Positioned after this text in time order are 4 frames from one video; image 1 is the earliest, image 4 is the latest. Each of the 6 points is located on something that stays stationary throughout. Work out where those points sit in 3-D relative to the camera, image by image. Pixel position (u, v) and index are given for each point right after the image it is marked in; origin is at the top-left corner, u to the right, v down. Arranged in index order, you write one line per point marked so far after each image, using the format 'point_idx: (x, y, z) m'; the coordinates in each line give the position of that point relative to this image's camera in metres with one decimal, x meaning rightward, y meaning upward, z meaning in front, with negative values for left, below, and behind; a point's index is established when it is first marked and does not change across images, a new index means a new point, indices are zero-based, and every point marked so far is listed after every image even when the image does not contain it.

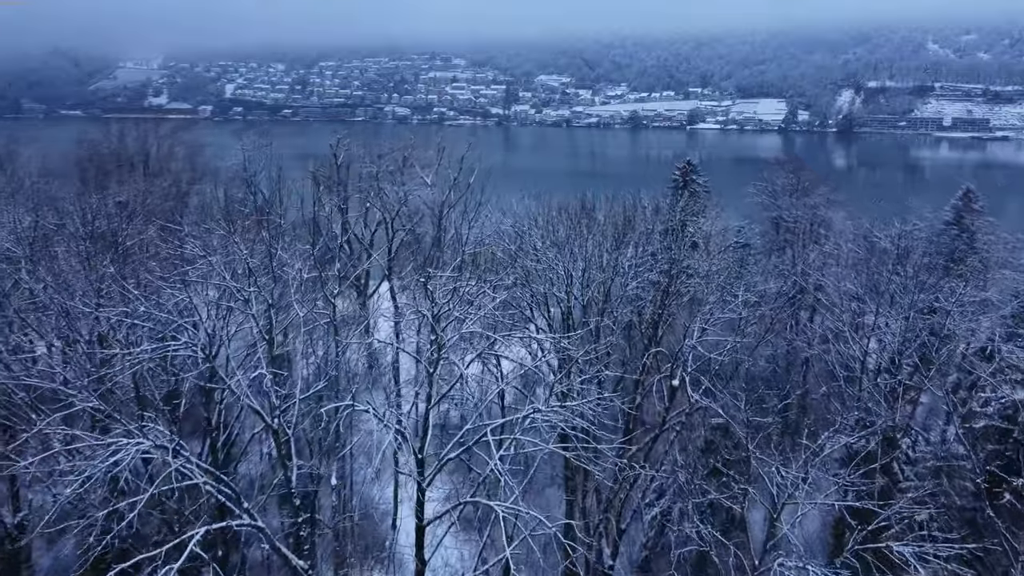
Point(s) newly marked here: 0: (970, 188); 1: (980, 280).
0: (+11.7, +2.5, +19.4) m
1: (+10.1, +0.2, +16.5) m
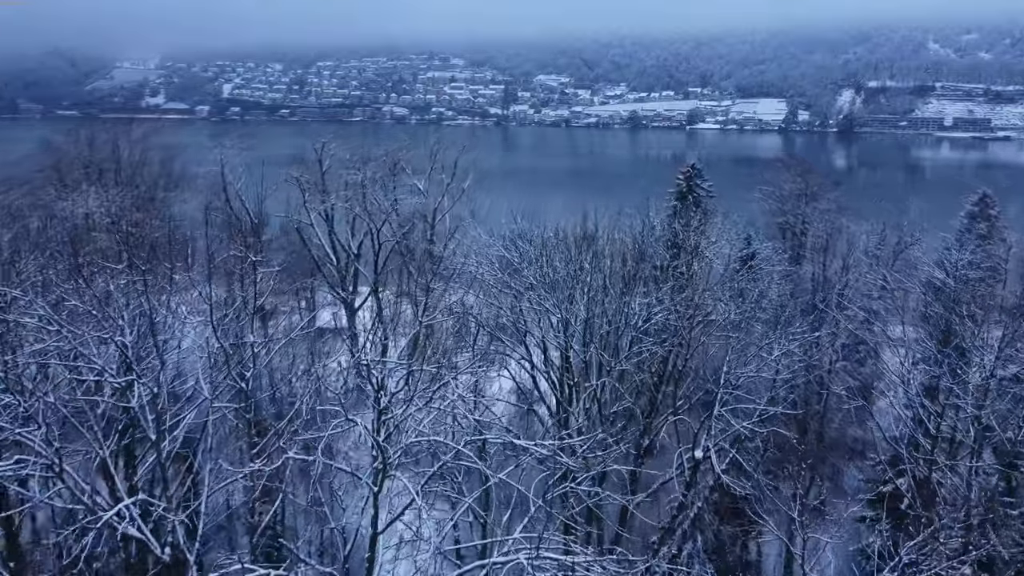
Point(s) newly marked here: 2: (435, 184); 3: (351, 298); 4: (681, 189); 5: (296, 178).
0: (+11.6, +2.3, +18.6) m
1: (+10.0, 0.0, +15.7) m
2: (-2.0, +2.6, +19.6) m
3: (-2.9, -0.2, +13.7) m
4: (+4.2, +2.4, +18.9) m
5: (-4.1, +2.1, +14.4) m
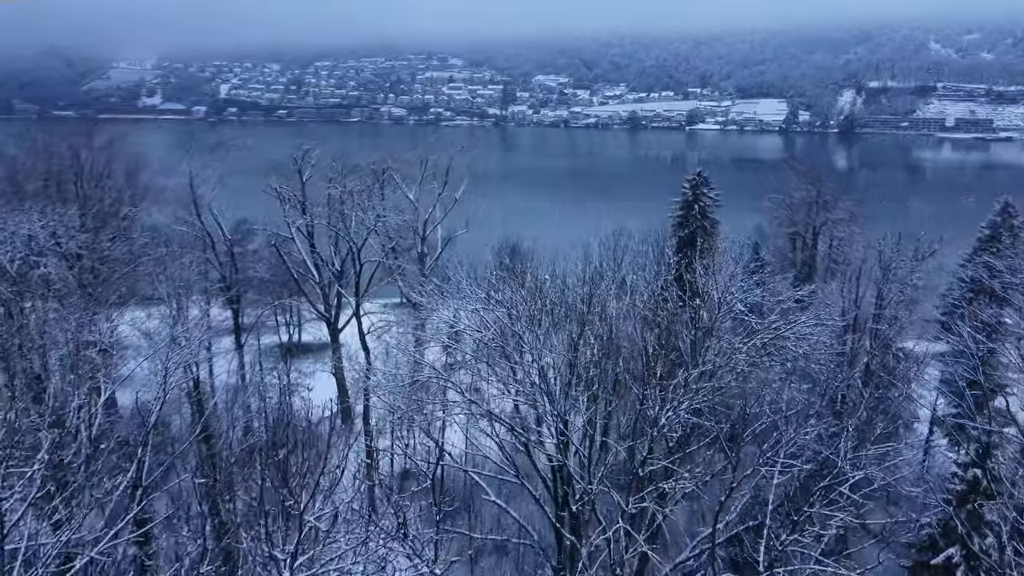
0: (+11.5, +2.0, +17.7) m
1: (+9.9, -0.4, +14.8) m
2: (-2.1, +2.3, +18.6) m
3: (-3.0, -0.5, +12.7) m
4: (+4.1, +2.1, +17.9) m
5: (-4.2, +1.8, +13.4) m
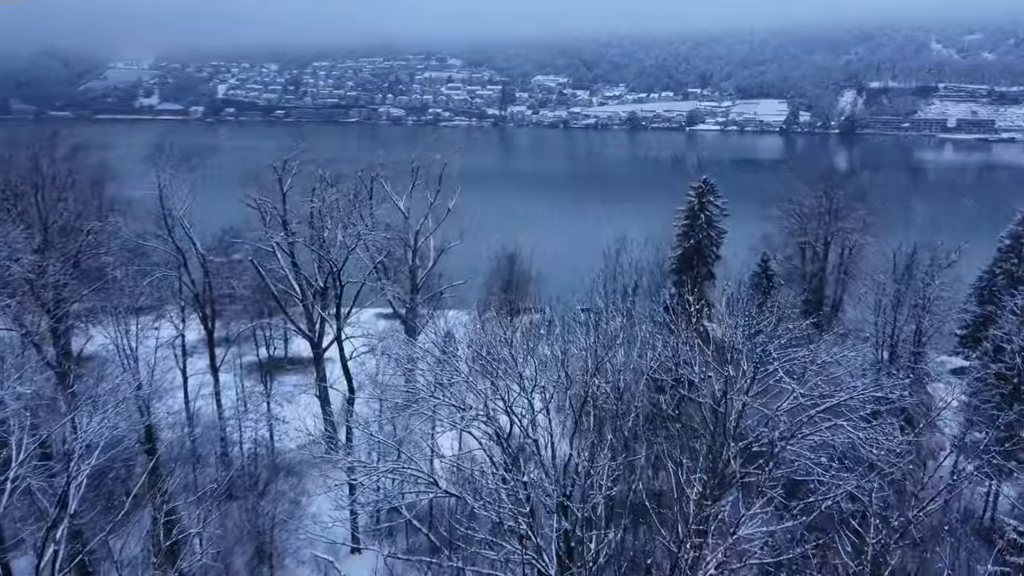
0: (+11.4, +1.7, +16.8) m
1: (+9.9, -0.6, +13.9) m
2: (-2.2, +2.0, +17.8) m
3: (-3.1, -0.8, +11.9) m
4: (+4.0, +1.8, +17.1) m
5: (-4.3, +1.5, +12.6) m
